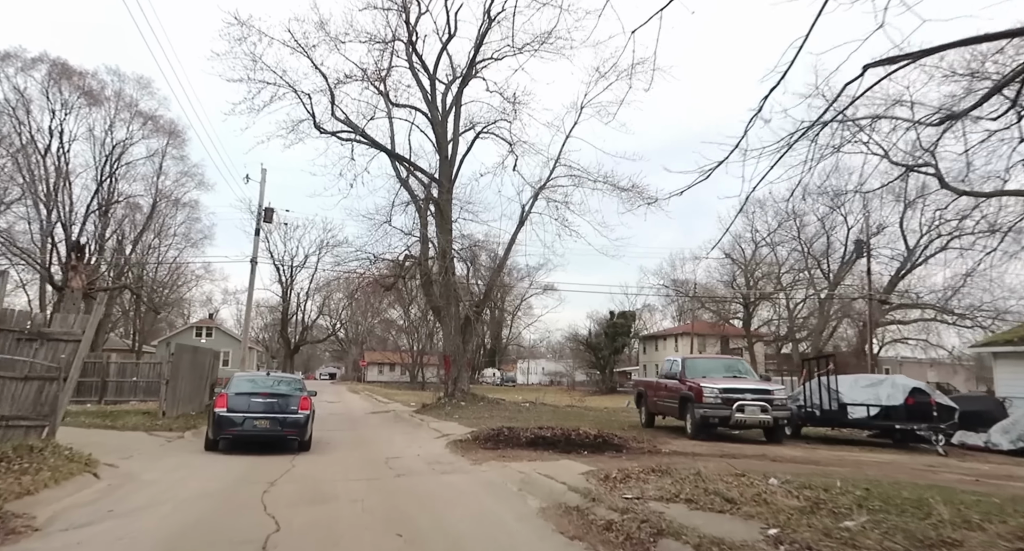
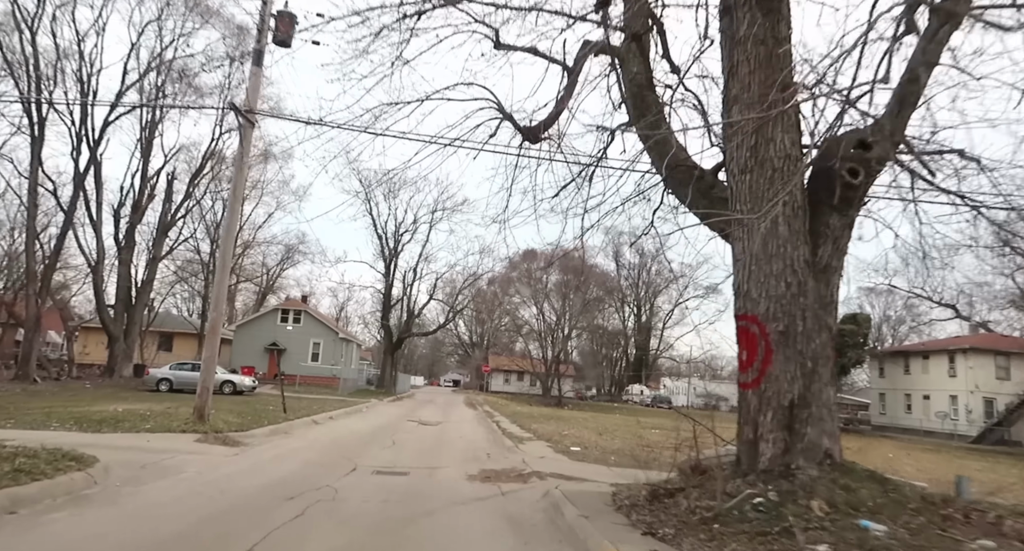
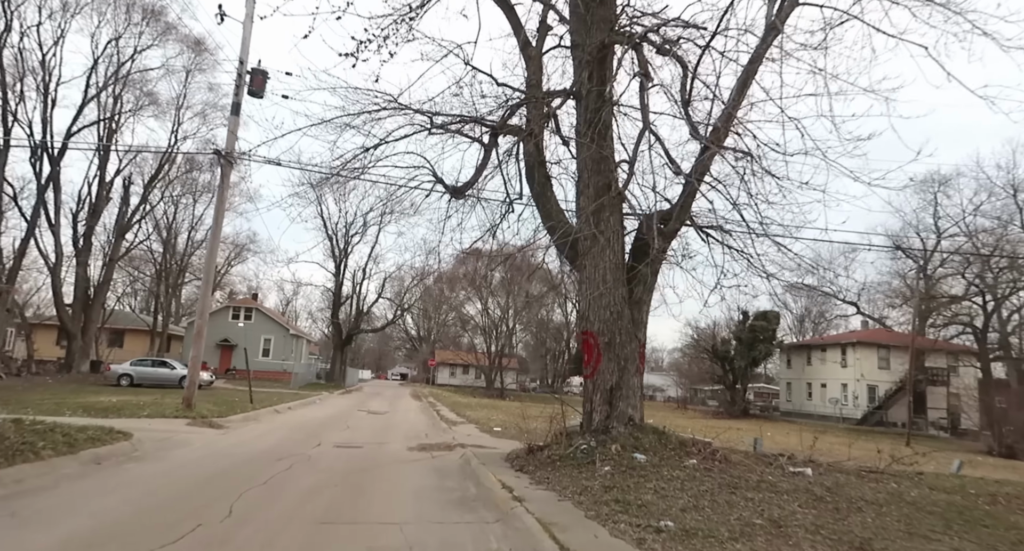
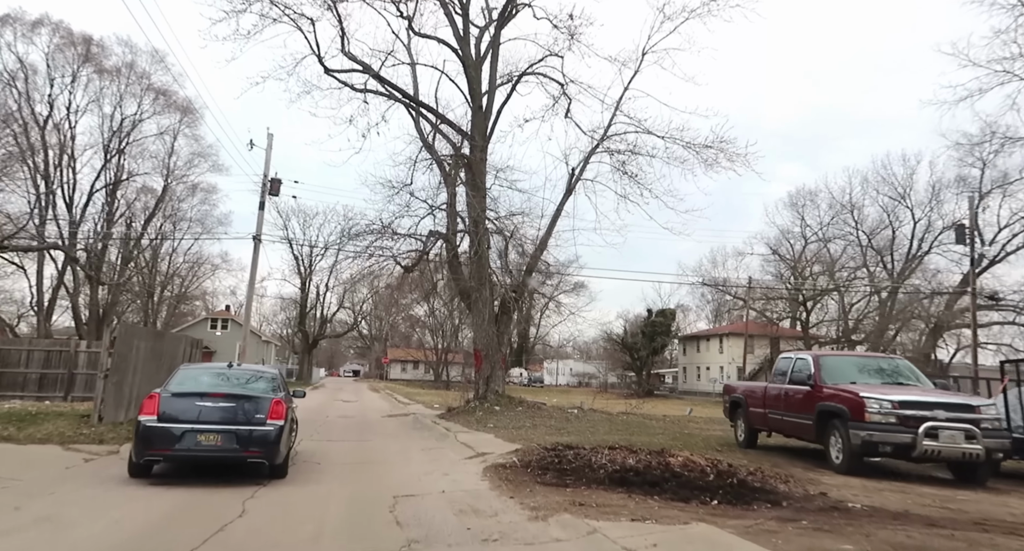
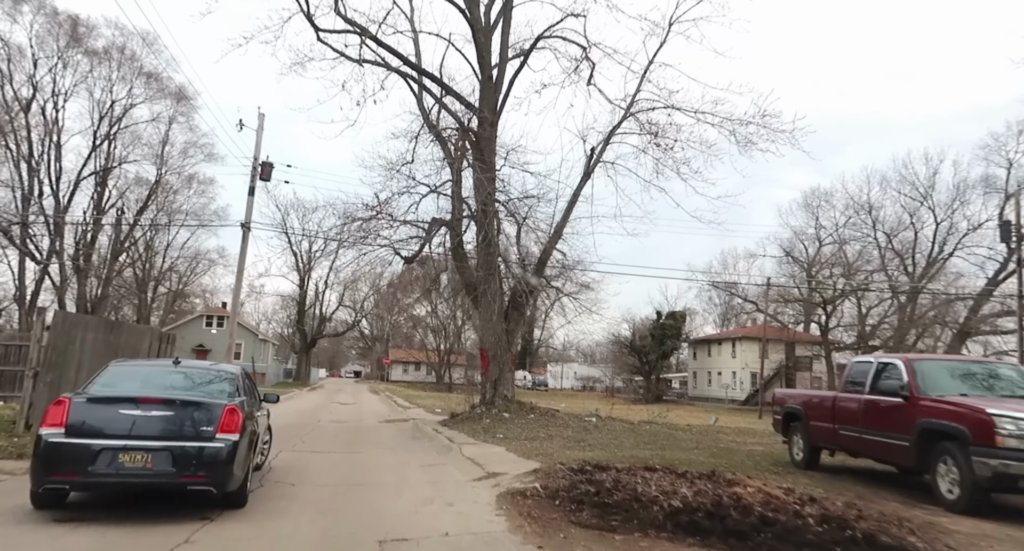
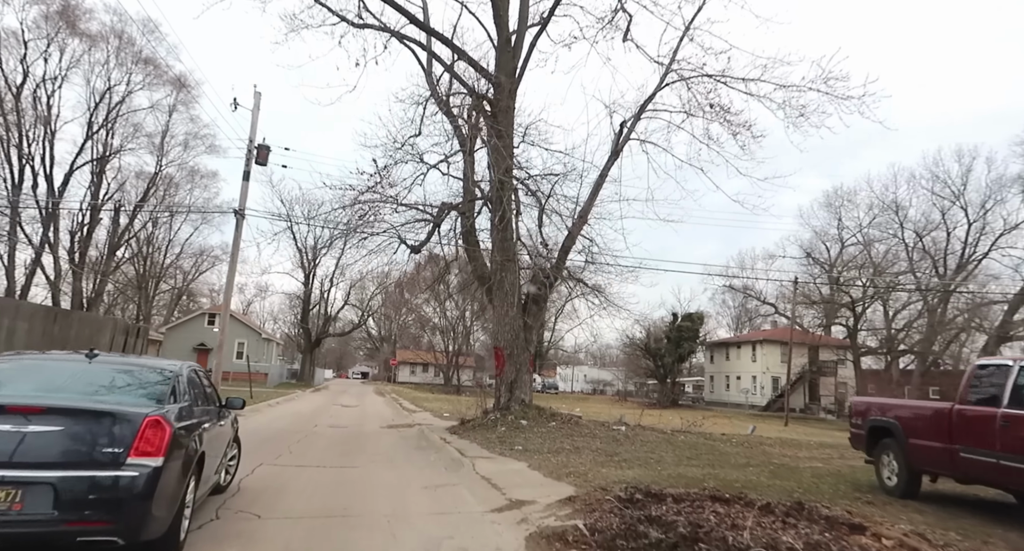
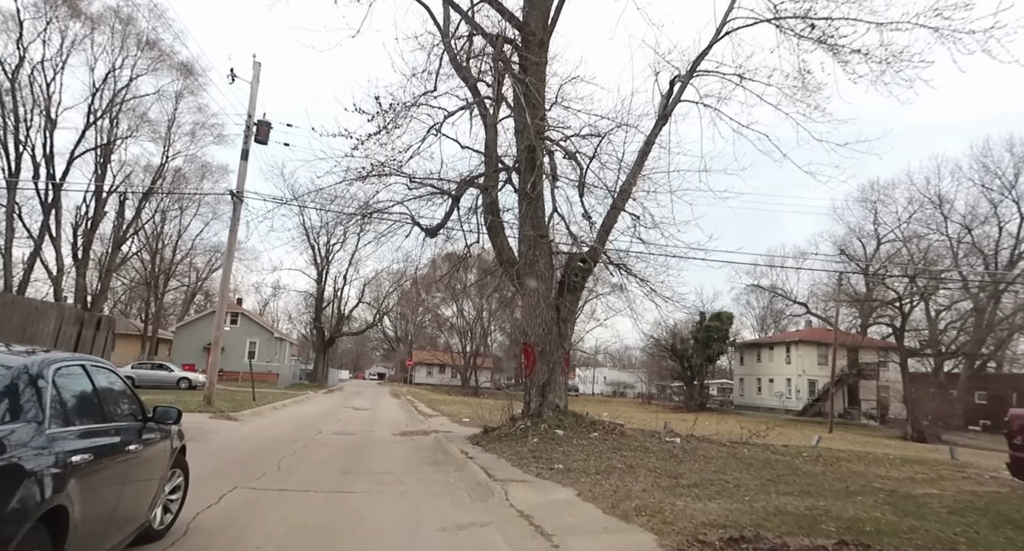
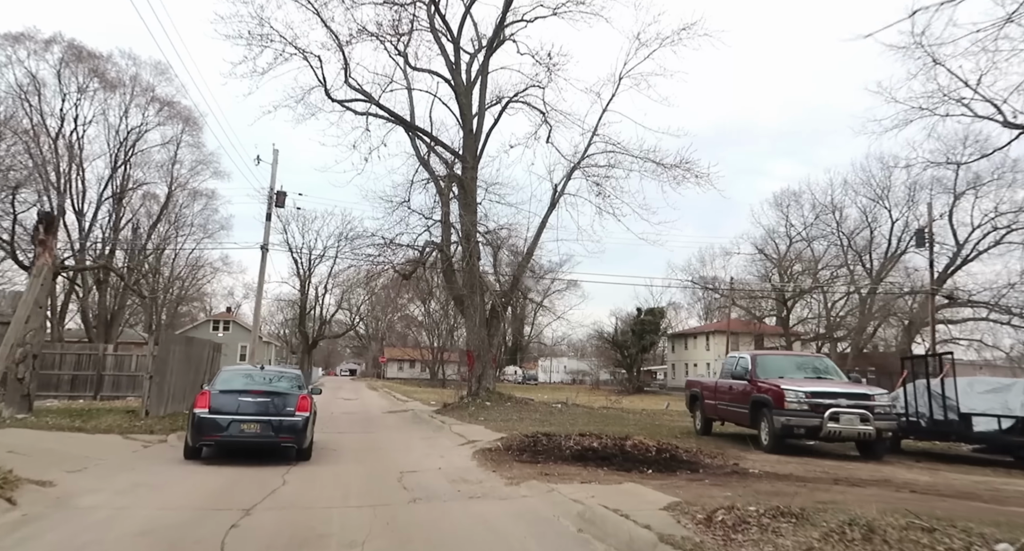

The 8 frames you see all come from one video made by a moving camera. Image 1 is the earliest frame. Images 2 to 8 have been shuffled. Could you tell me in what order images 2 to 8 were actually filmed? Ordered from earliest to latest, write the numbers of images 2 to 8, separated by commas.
8, 4, 5, 6, 7, 3, 2
